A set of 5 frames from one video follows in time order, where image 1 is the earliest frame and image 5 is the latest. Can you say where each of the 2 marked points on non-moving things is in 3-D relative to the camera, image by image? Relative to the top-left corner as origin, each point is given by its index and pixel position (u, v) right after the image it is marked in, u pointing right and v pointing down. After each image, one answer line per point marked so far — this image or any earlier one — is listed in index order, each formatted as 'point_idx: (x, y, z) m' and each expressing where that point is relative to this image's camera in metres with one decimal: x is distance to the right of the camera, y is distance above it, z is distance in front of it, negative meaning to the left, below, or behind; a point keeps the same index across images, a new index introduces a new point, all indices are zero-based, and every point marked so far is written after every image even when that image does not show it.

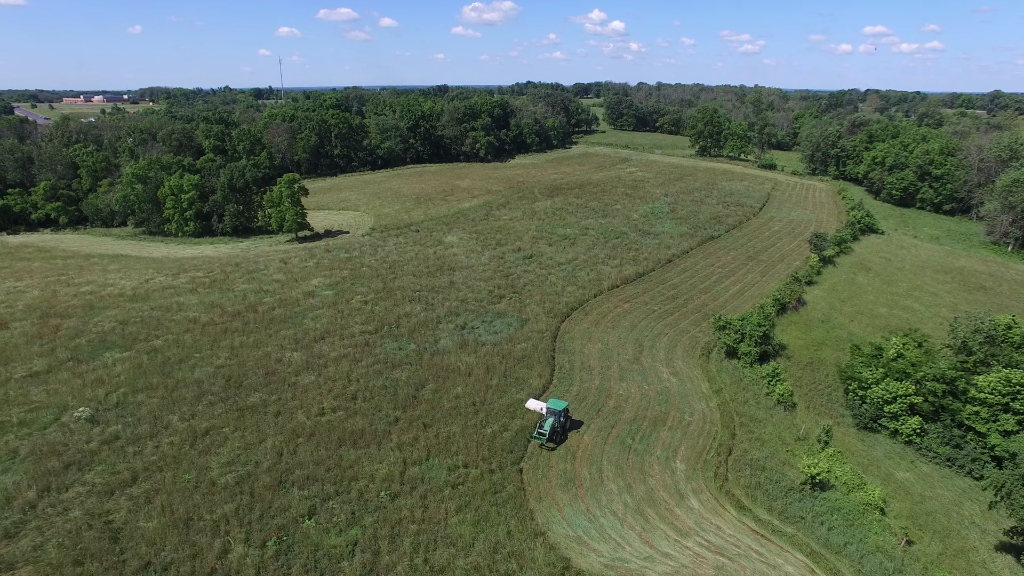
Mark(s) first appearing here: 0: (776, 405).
0: (+7.2, -3.2, +16.9) m
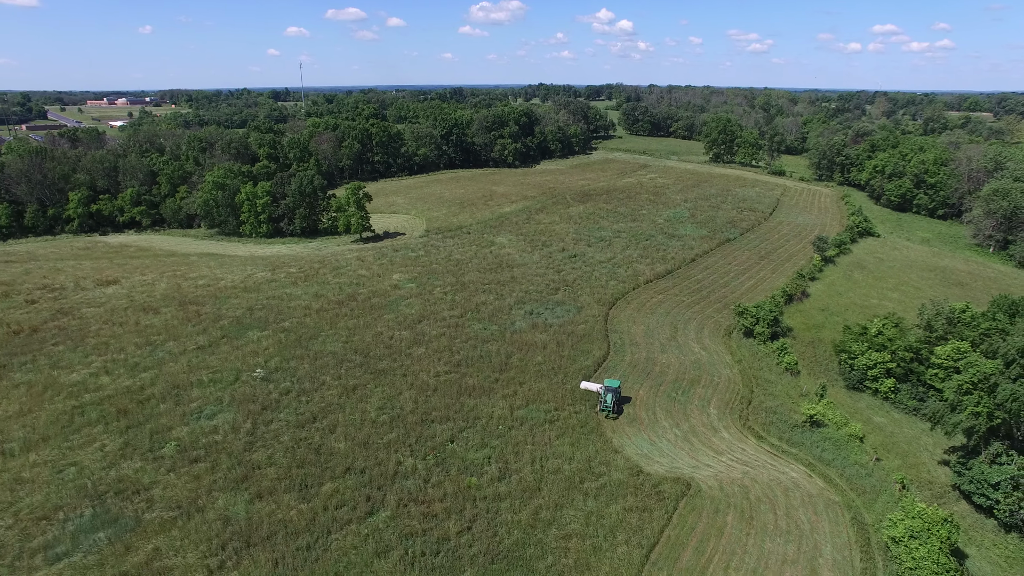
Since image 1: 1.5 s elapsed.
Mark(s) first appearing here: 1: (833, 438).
0: (+9.6, -2.9, +21.9) m
1: (+9.2, -4.2, +17.7) m
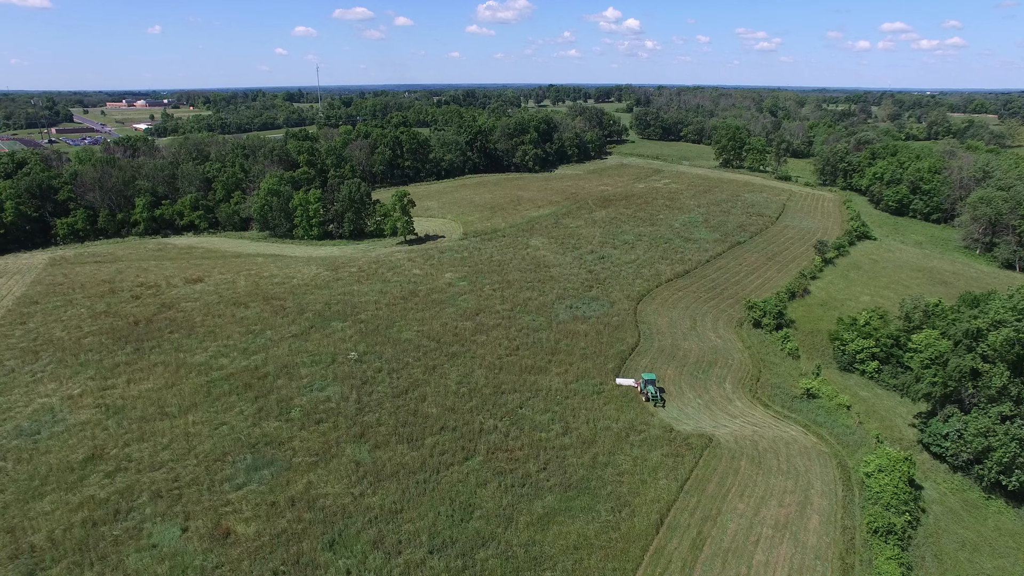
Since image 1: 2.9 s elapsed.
0: (+11.6, -2.8, +26.2) m
1: (+11.2, -4.2, +22.1) m
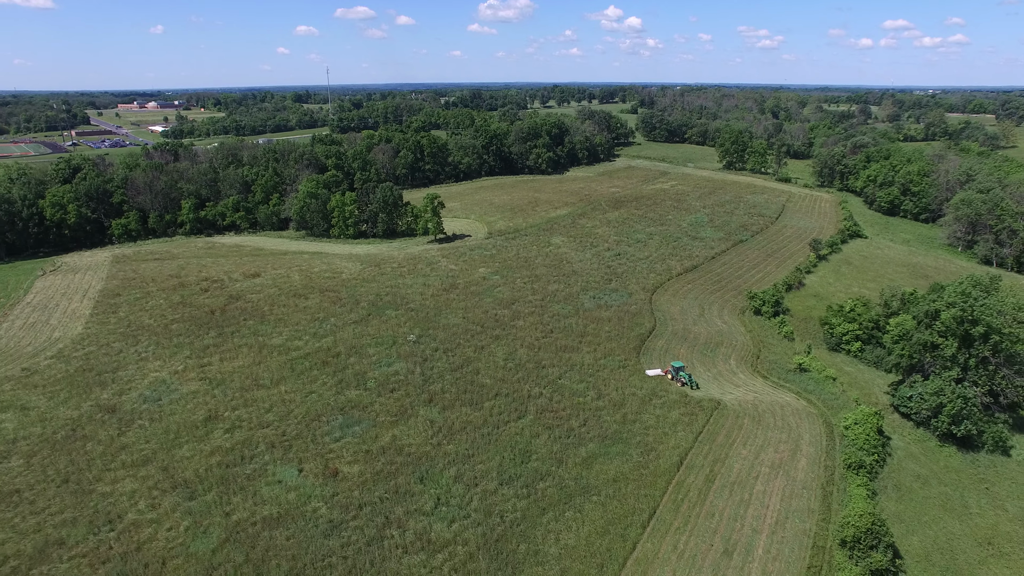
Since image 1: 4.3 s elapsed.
0: (+13.3, -2.4, +30.4) m
1: (+12.8, -3.8, +26.3) m
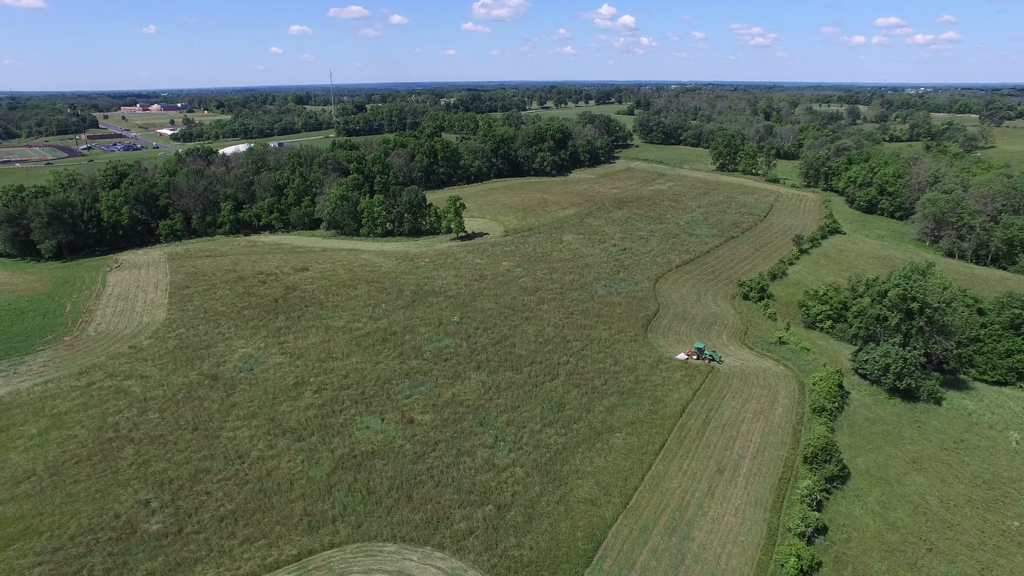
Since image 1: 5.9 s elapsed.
0: (+14.9, -1.7, +36.1) m
1: (+14.4, -3.1, +32.0) m
